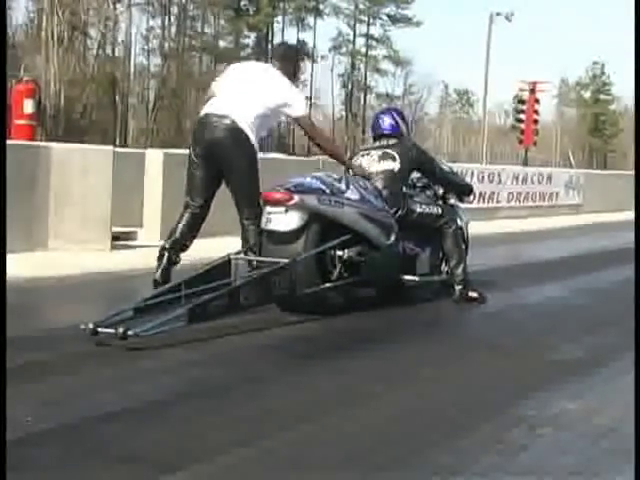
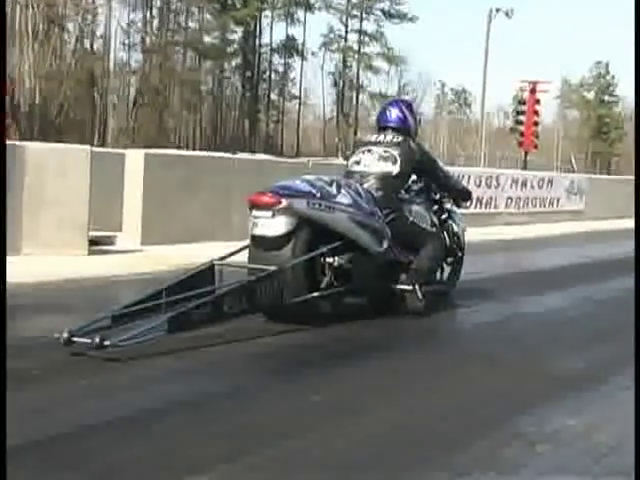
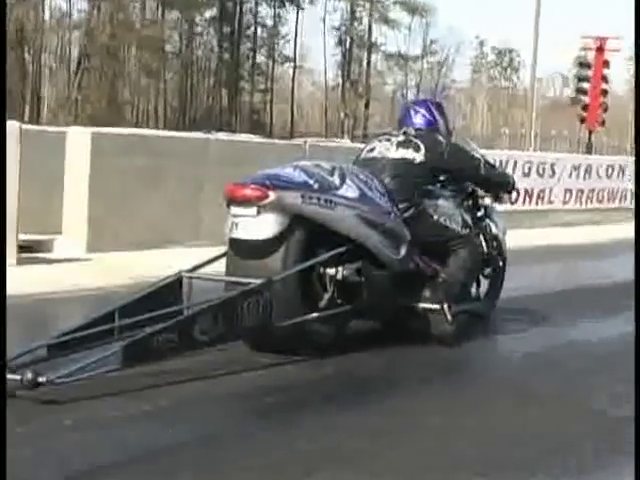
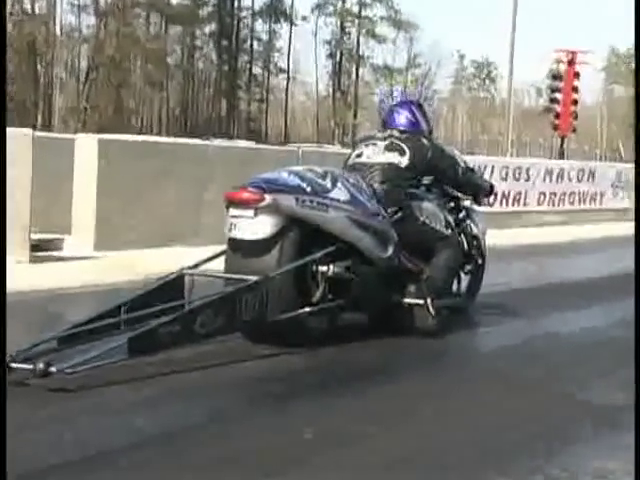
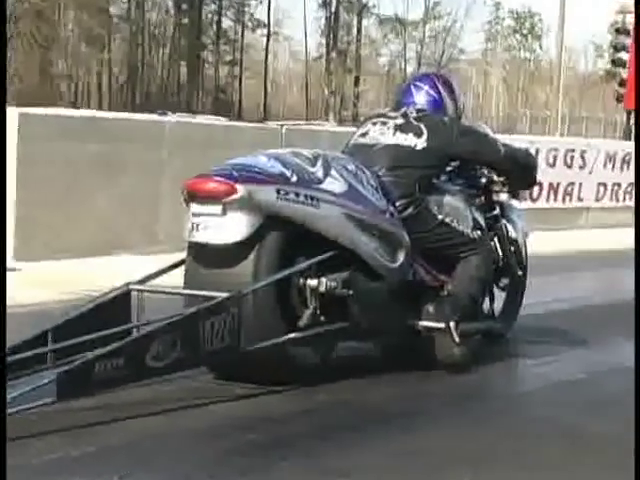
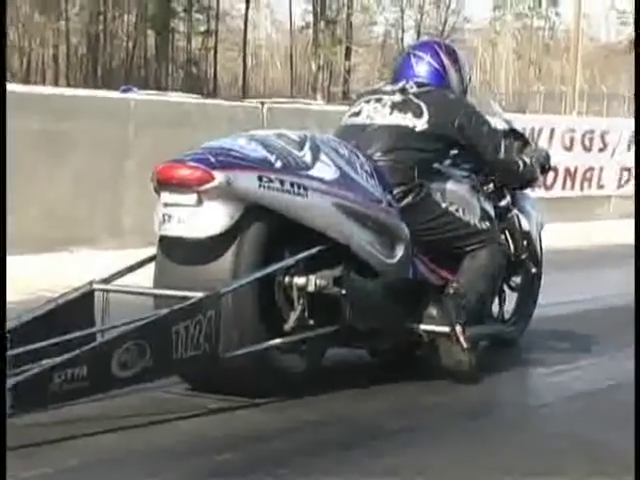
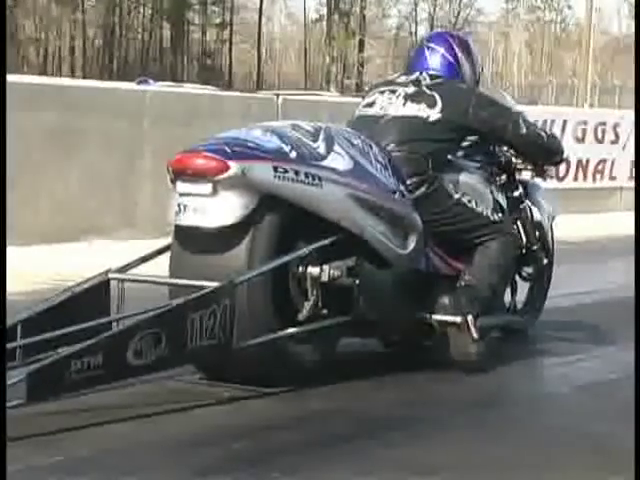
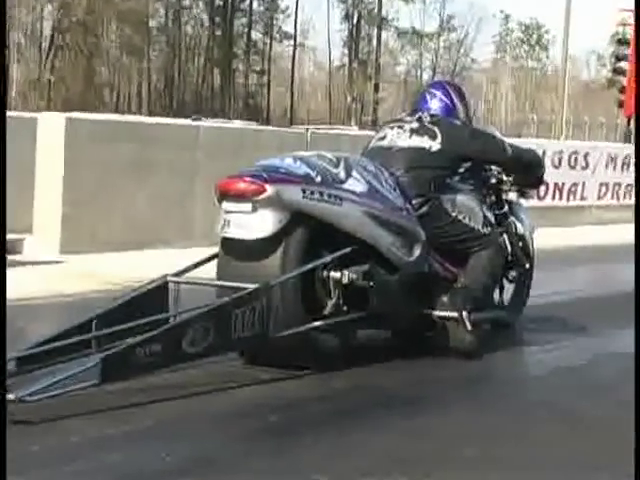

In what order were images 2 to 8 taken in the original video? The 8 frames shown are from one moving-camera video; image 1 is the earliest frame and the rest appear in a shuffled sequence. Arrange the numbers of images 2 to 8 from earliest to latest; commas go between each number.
2, 4, 3, 8, 5, 7, 6
